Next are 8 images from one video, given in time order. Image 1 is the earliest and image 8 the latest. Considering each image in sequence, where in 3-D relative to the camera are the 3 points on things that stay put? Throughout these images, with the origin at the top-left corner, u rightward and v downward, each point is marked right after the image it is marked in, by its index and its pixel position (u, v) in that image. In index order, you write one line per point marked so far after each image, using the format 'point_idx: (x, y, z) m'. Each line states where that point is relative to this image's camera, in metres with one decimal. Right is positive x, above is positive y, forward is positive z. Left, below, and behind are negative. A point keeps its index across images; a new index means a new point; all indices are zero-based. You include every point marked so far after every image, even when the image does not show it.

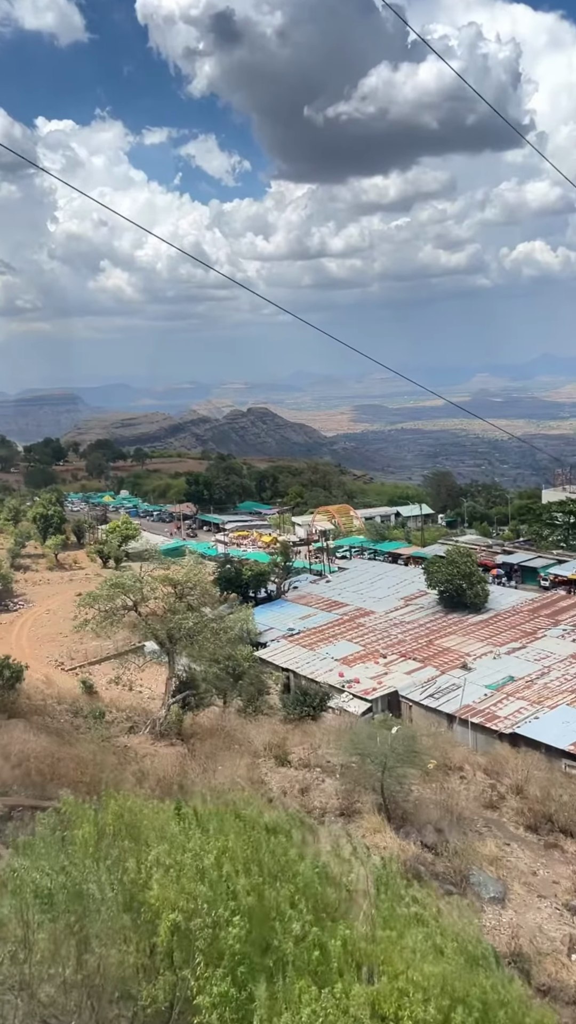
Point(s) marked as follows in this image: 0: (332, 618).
0: (+1.0, -2.4, +19.4) m
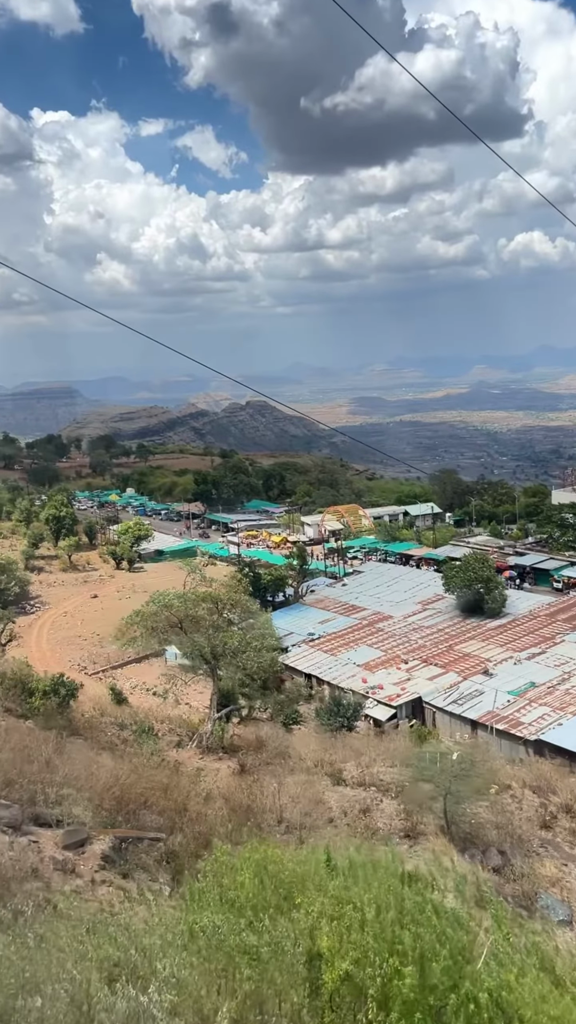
0: (+1.5, -2.5, +19.8) m
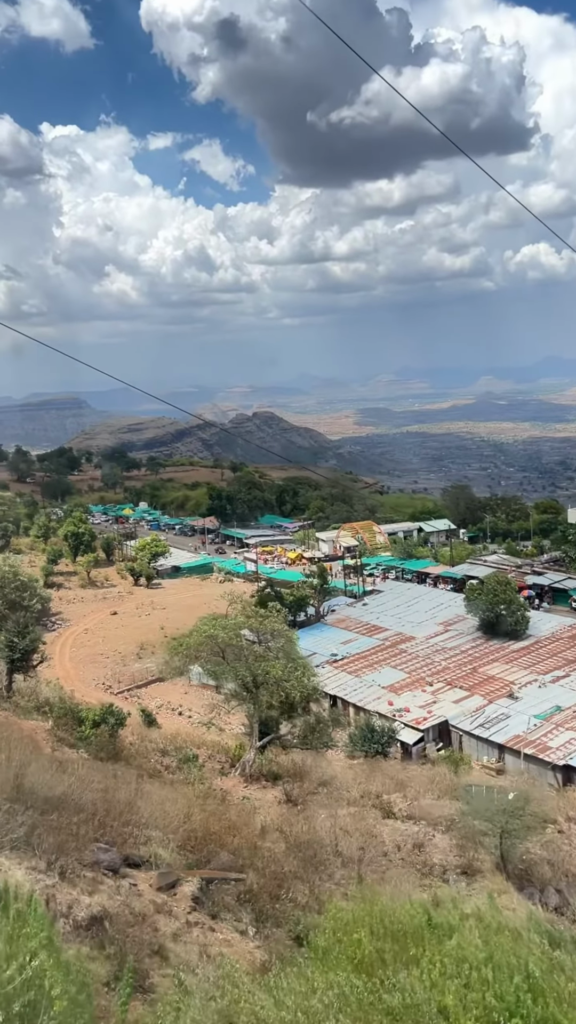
0: (+2.0, -3.1, +20.0) m
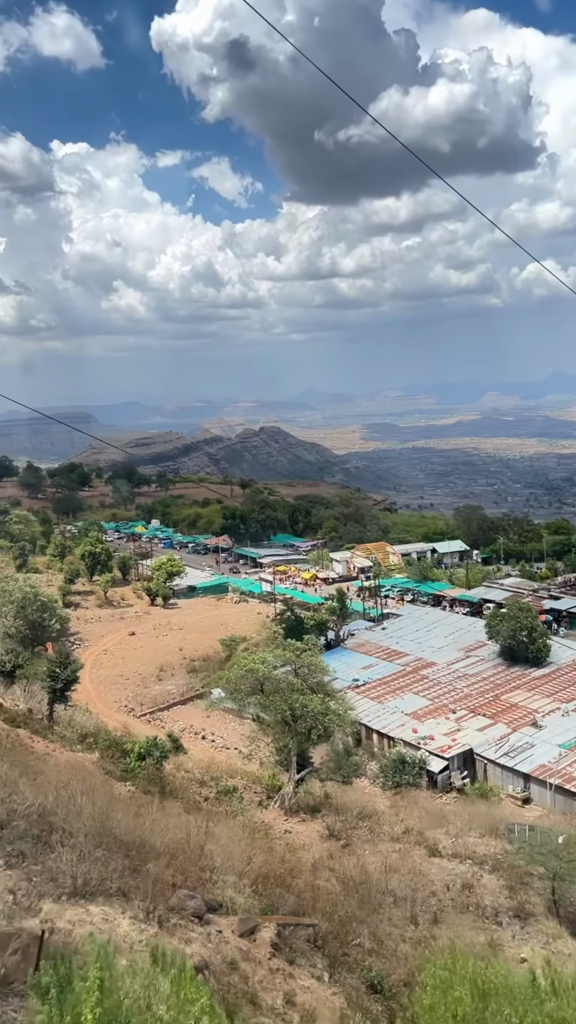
0: (+2.5, -3.7, +20.2) m
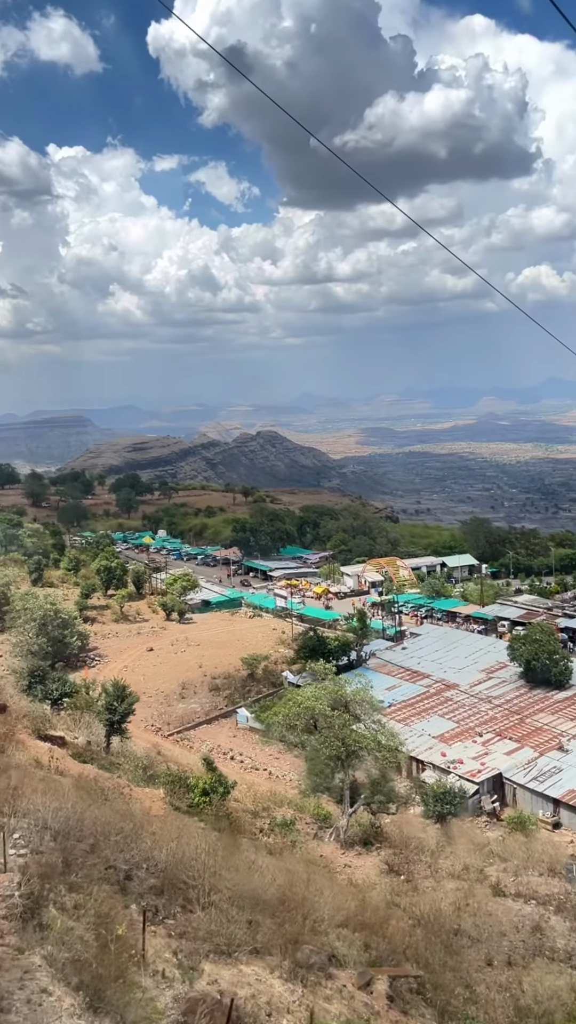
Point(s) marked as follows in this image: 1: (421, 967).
0: (+3.1, -4.3, +20.7) m
1: (+1.0, -3.4, +6.4) m
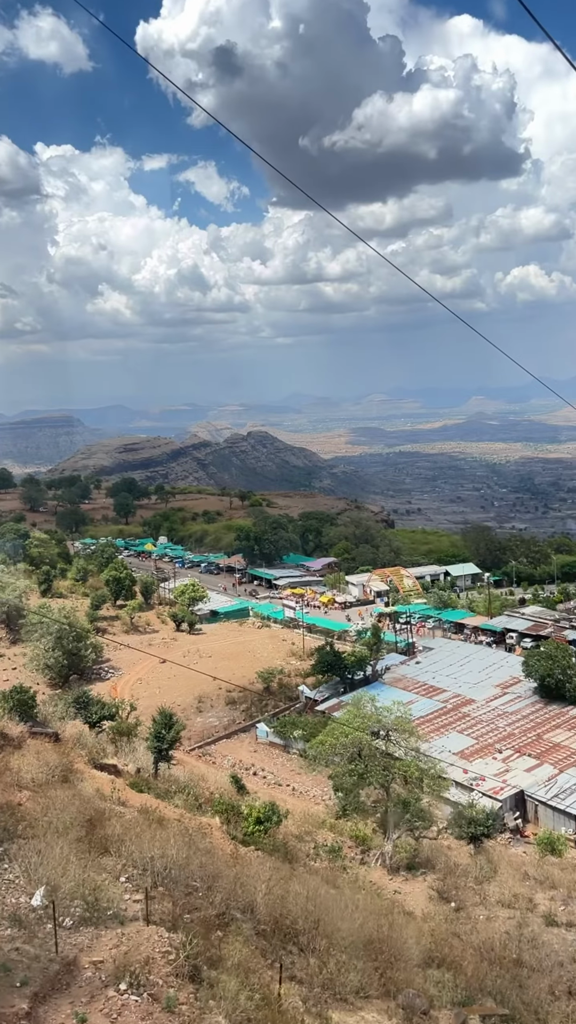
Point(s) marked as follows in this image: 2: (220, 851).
0: (+3.7, -4.8, +21.2) m
1: (+1.7, -3.9, +6.9) m
2: (-0.7, -3.5, +8.8) m
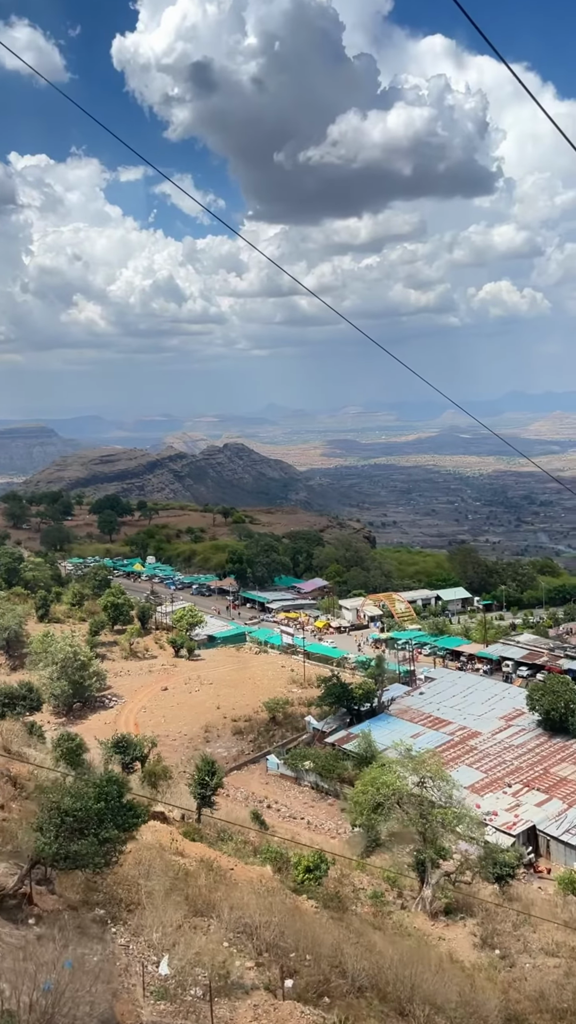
0: (+4.0, -5.8, +21.9) m
1: (+2.5, -4.8, +7.6) m
2: (0.0, -4.3, +9.4) m
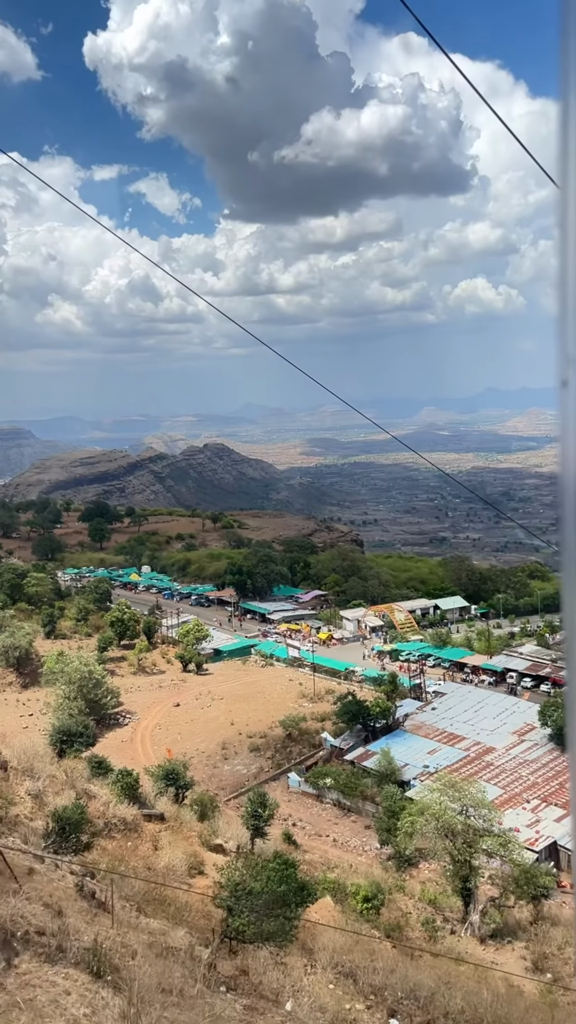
0: (+4.5, -6.4, +22.8) m
1: (+3.5, -5.5, +8.4) m
2: (+0.9, -5.1, +10.2) m
